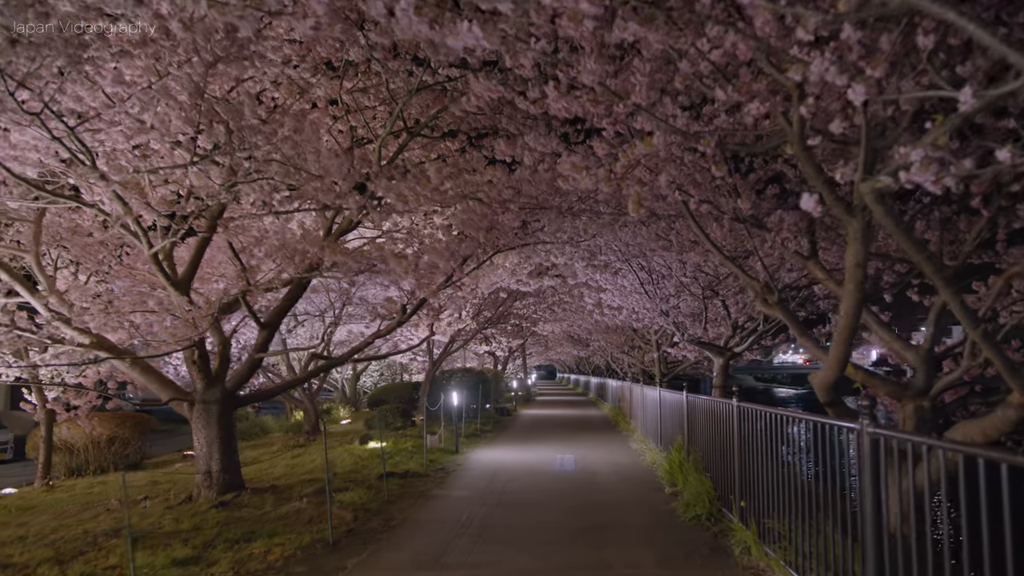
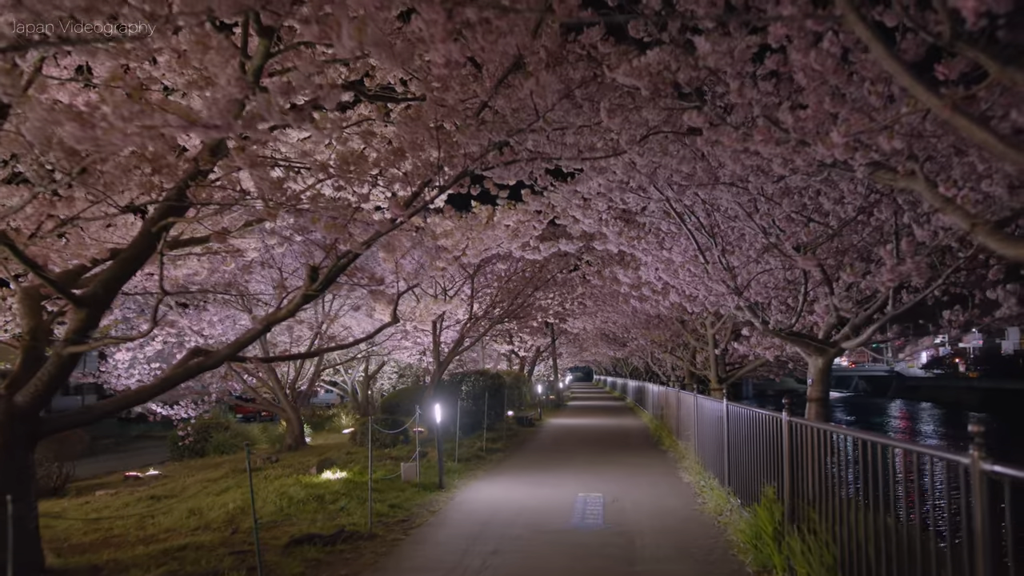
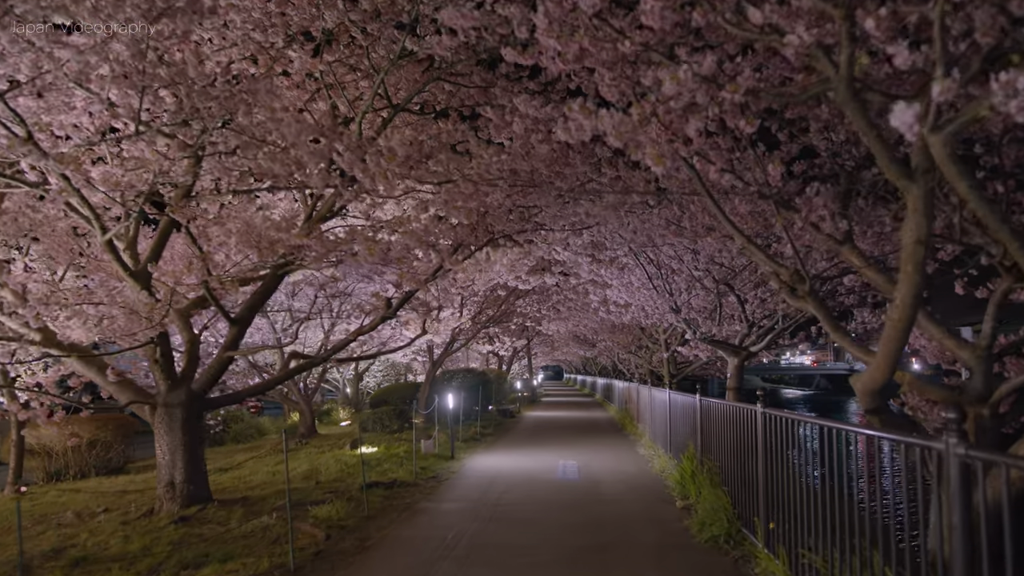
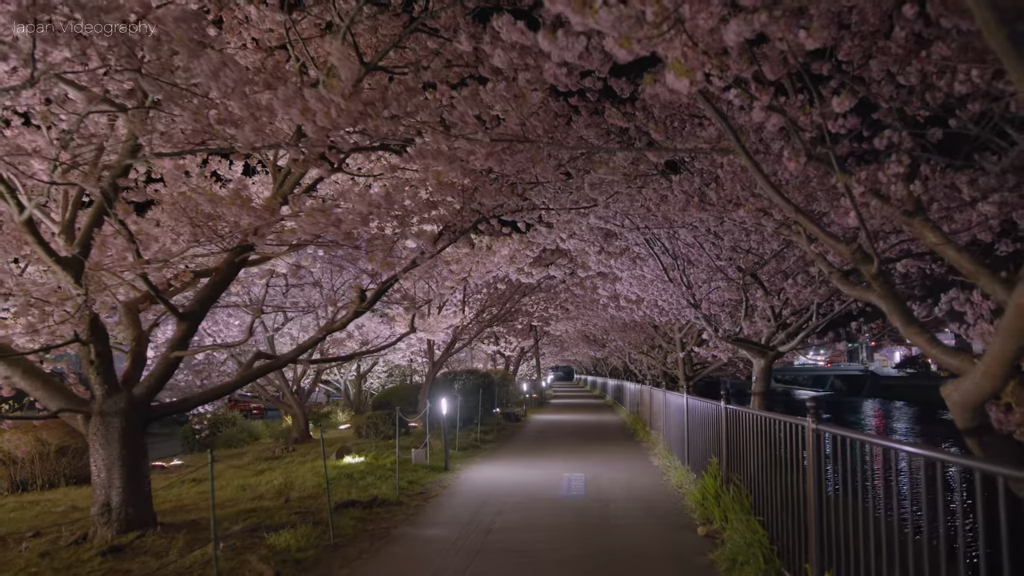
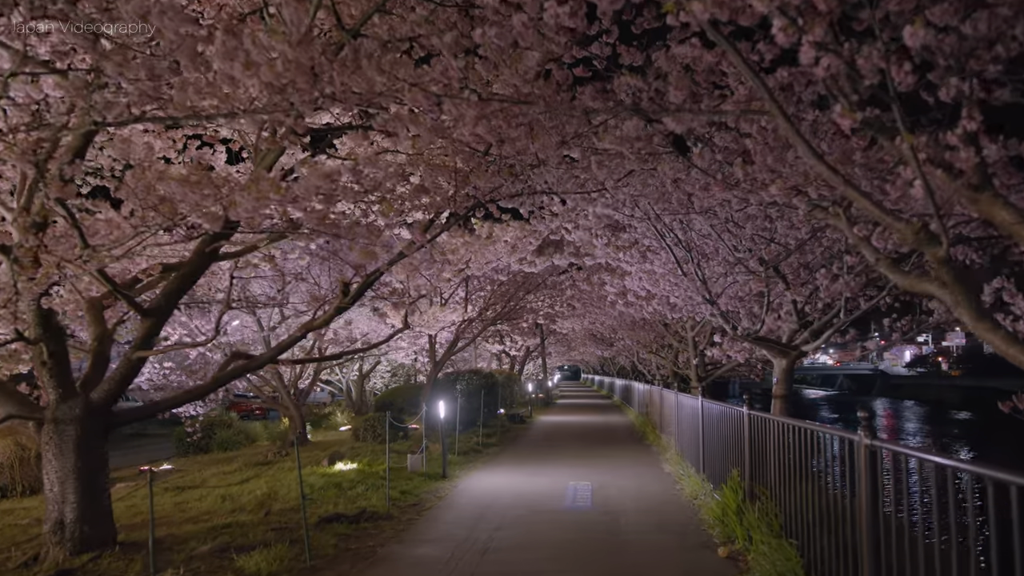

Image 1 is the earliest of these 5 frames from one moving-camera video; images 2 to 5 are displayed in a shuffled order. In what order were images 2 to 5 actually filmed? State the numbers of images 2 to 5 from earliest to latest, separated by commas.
3, 4, 5, 2
